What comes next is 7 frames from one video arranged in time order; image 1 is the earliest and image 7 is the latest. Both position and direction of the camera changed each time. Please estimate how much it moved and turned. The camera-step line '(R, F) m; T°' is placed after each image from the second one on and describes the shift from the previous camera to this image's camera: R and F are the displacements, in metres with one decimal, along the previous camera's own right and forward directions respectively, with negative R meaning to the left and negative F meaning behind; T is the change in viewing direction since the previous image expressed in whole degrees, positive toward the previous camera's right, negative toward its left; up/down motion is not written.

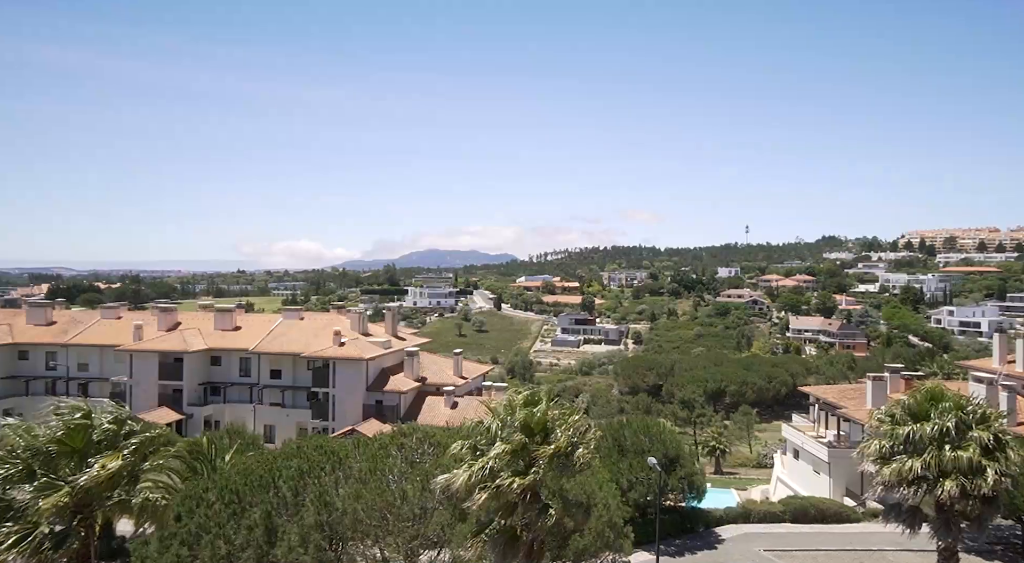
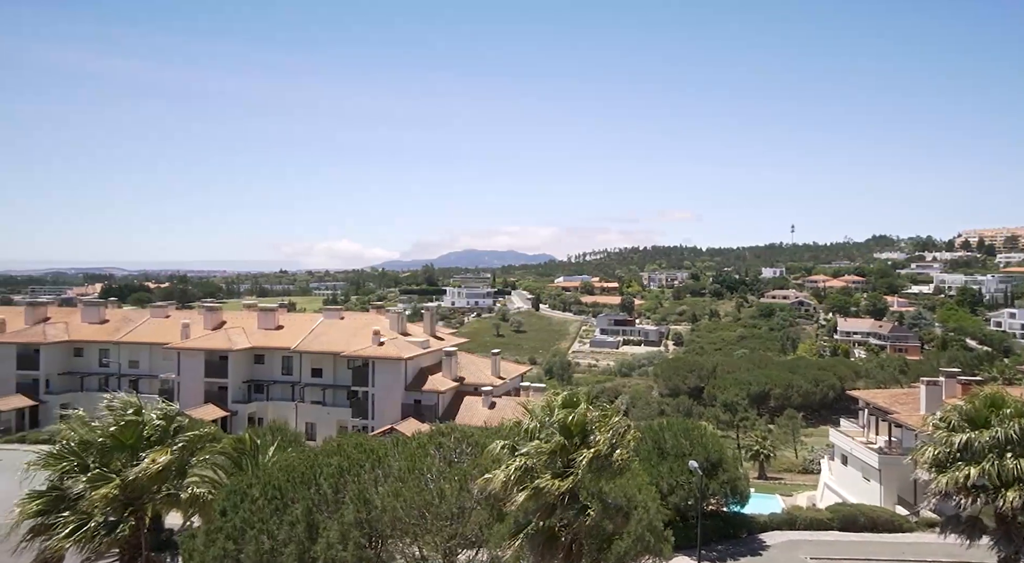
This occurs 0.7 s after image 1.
(-0.2, +0.1) m; -3°
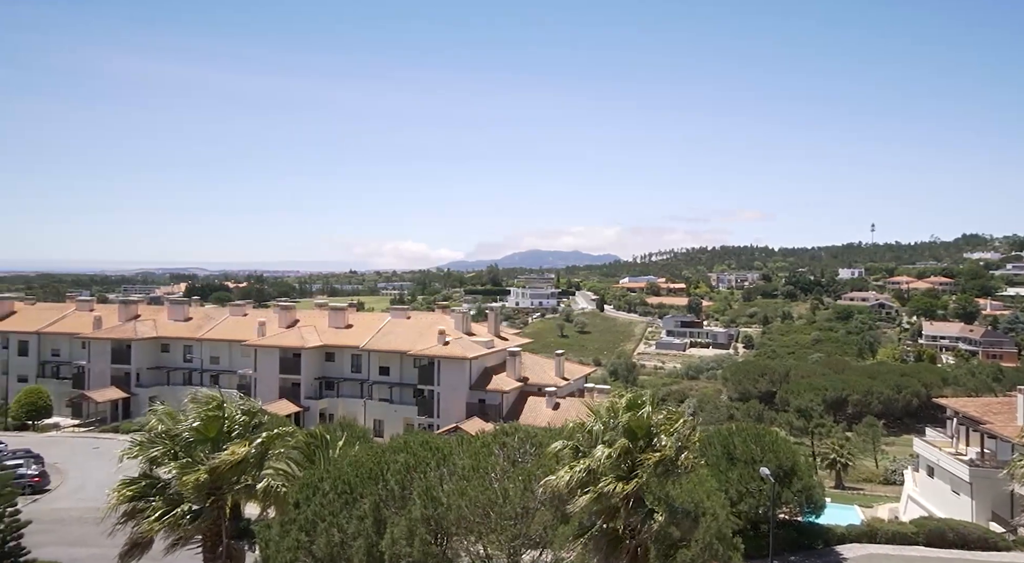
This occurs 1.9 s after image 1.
(-0.3, +0.2) m; -4°
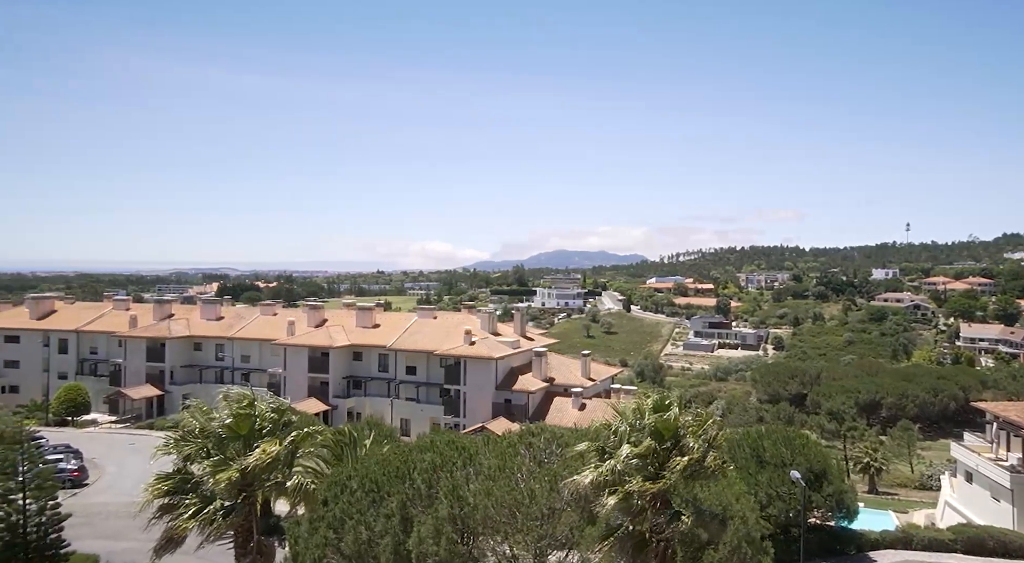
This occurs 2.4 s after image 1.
(-0.1, +0.2) m; -2°
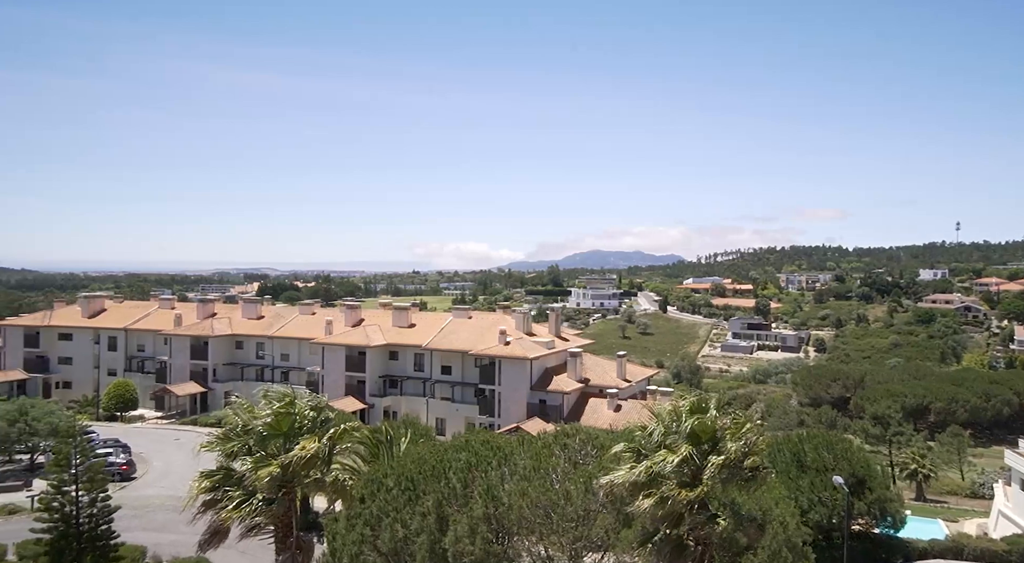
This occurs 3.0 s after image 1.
(-0.1, +0.3) m; -2°
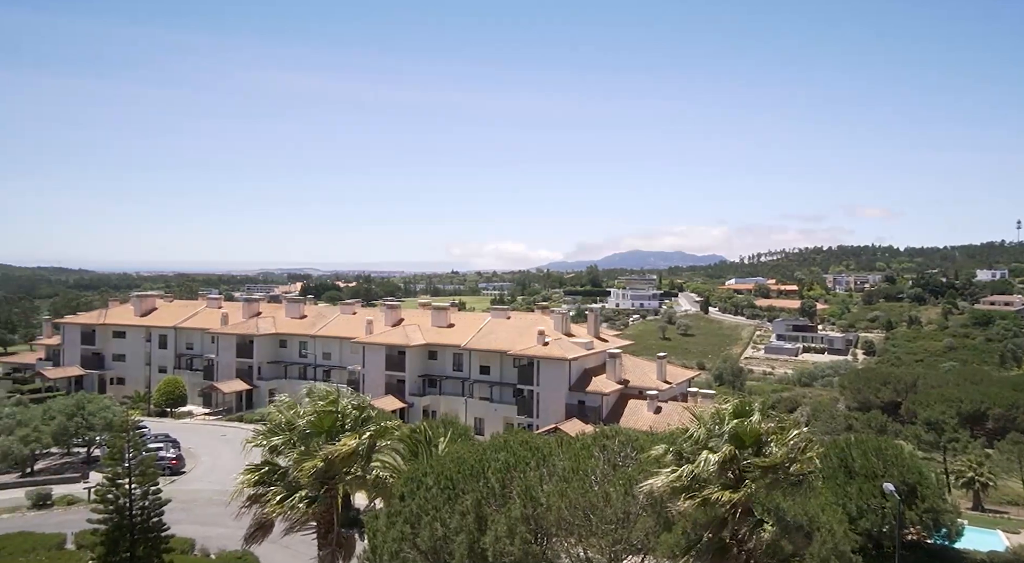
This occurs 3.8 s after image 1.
(-0.1, +0.6) m; -3°
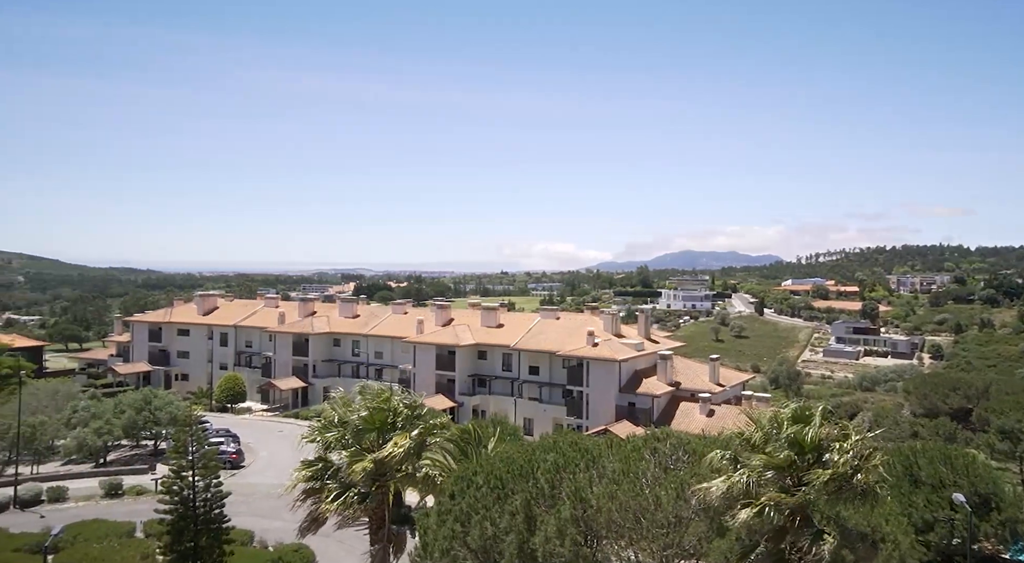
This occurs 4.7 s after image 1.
(-0.3, +0.6) m; -3°
